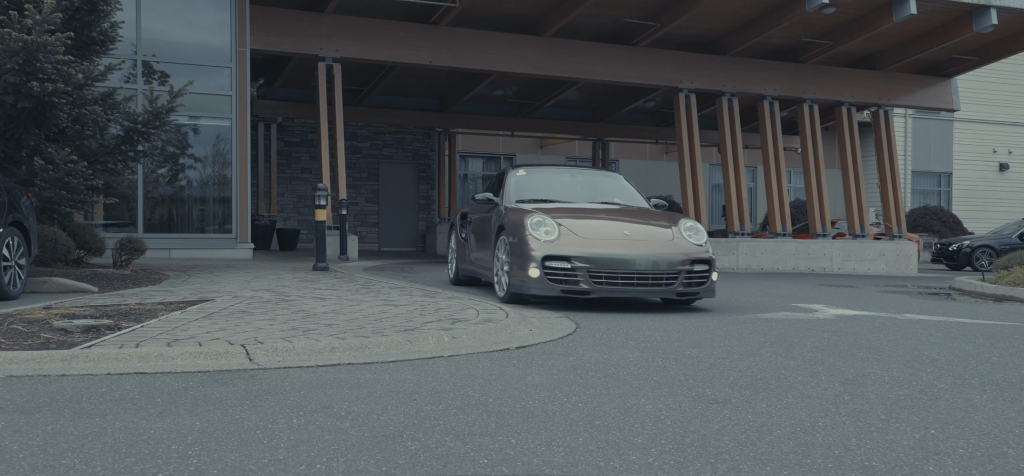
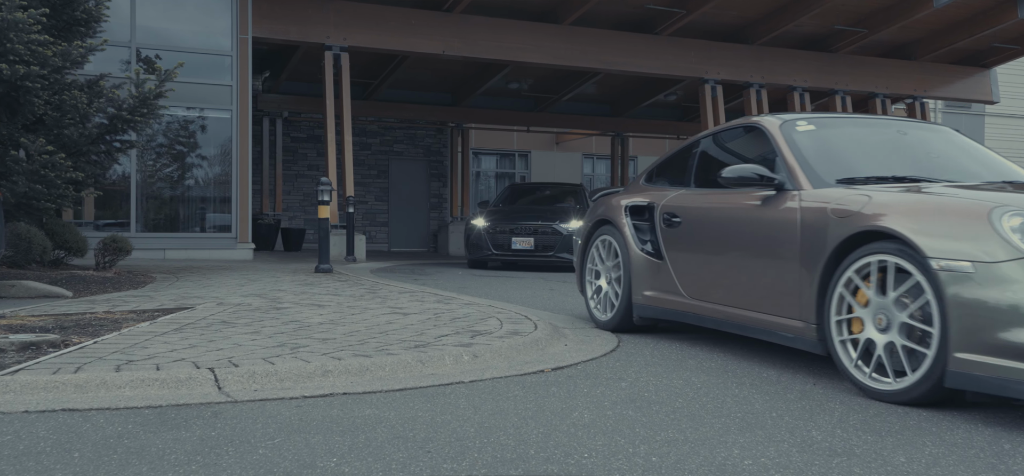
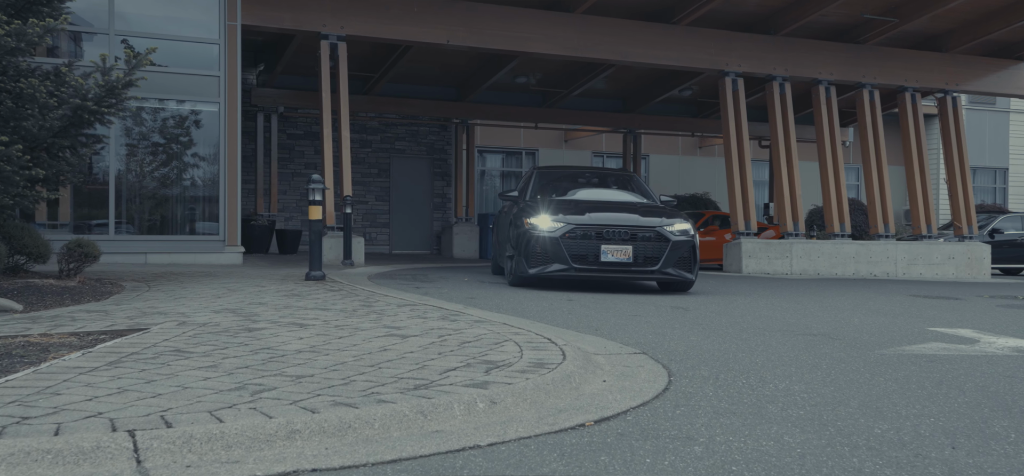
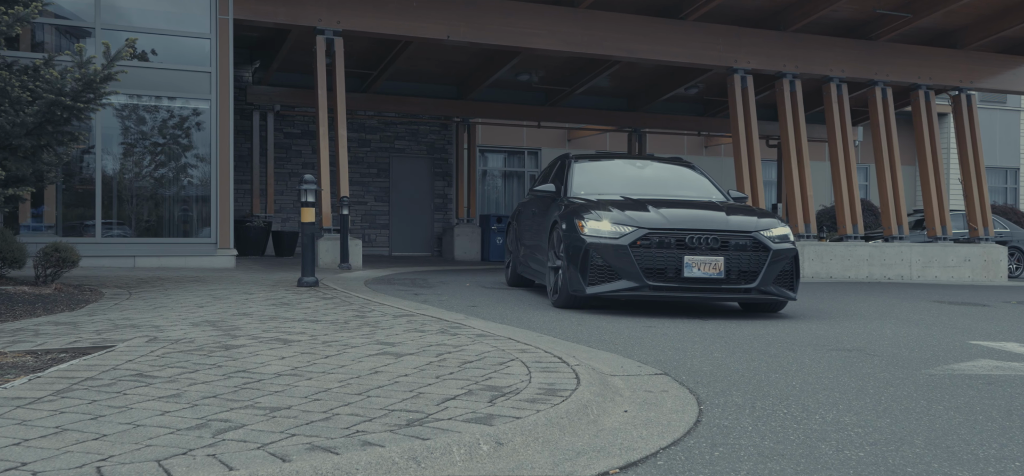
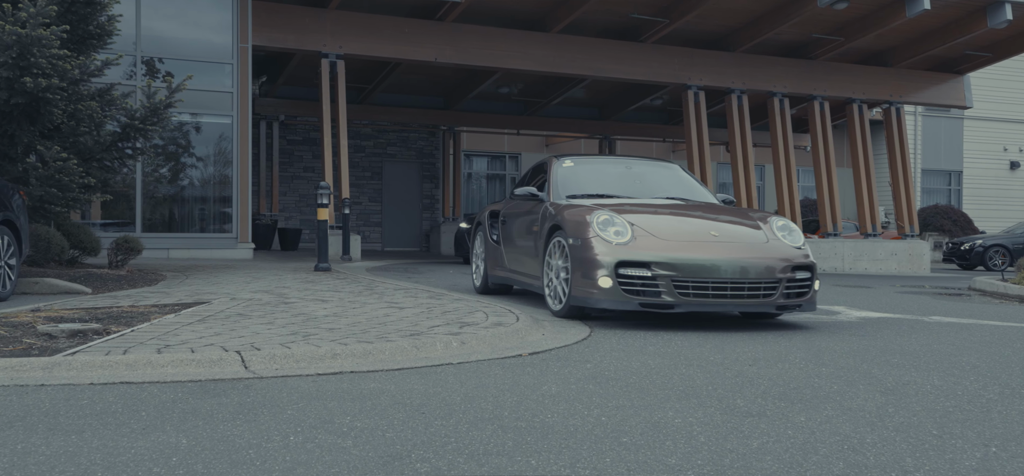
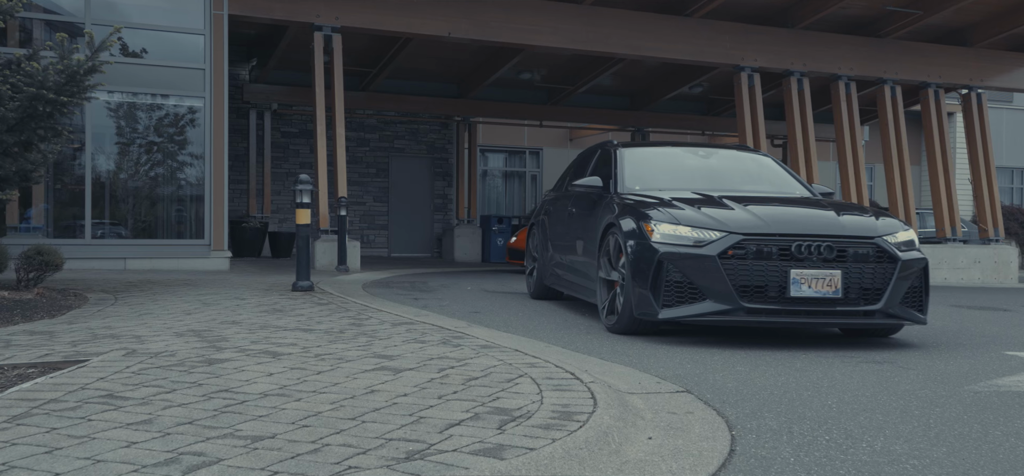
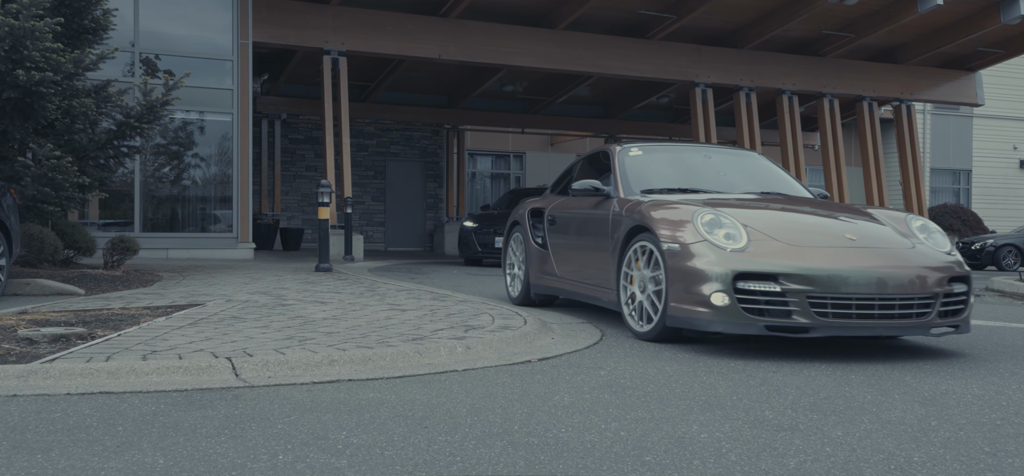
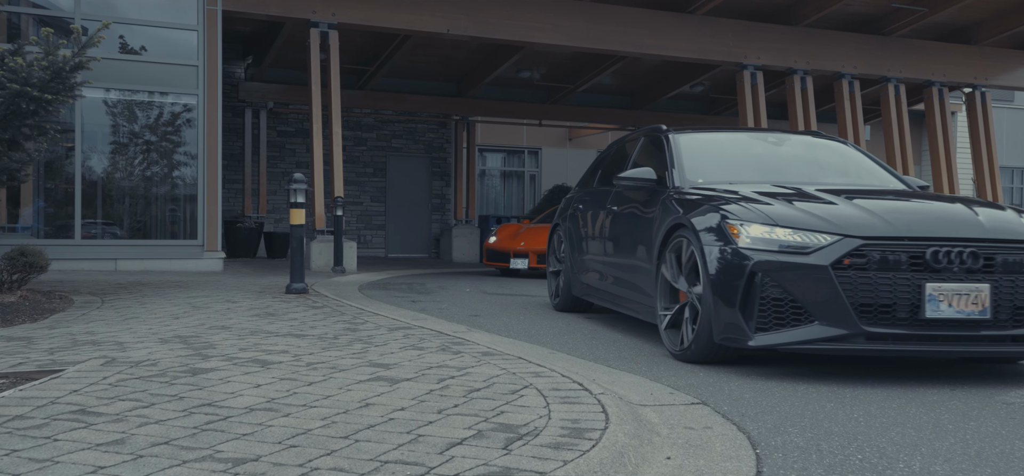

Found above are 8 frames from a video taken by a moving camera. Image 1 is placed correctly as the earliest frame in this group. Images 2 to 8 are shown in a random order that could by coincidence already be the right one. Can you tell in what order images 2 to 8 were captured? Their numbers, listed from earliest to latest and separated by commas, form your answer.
5, 7, 2, 3, 4, 6, 8
